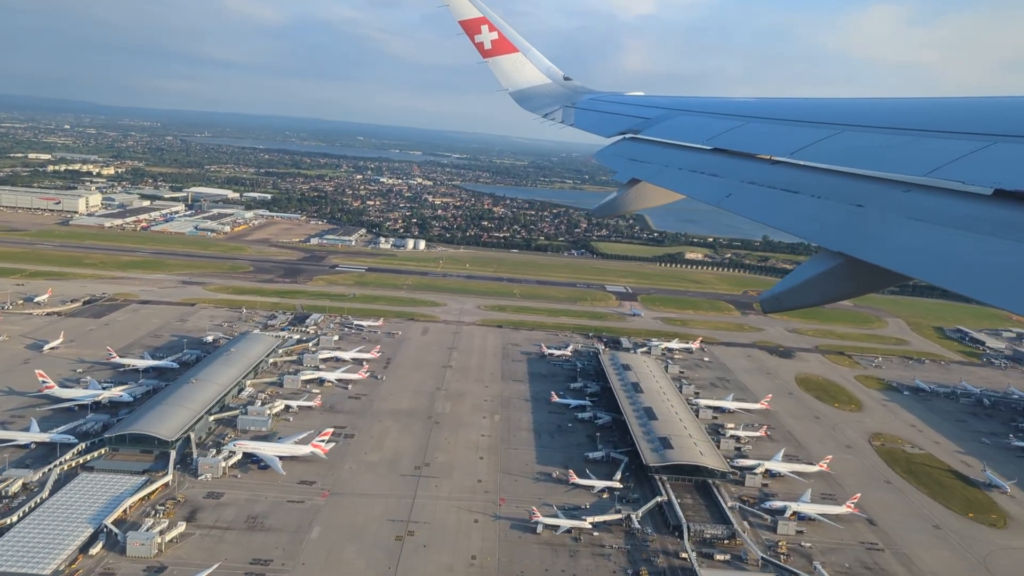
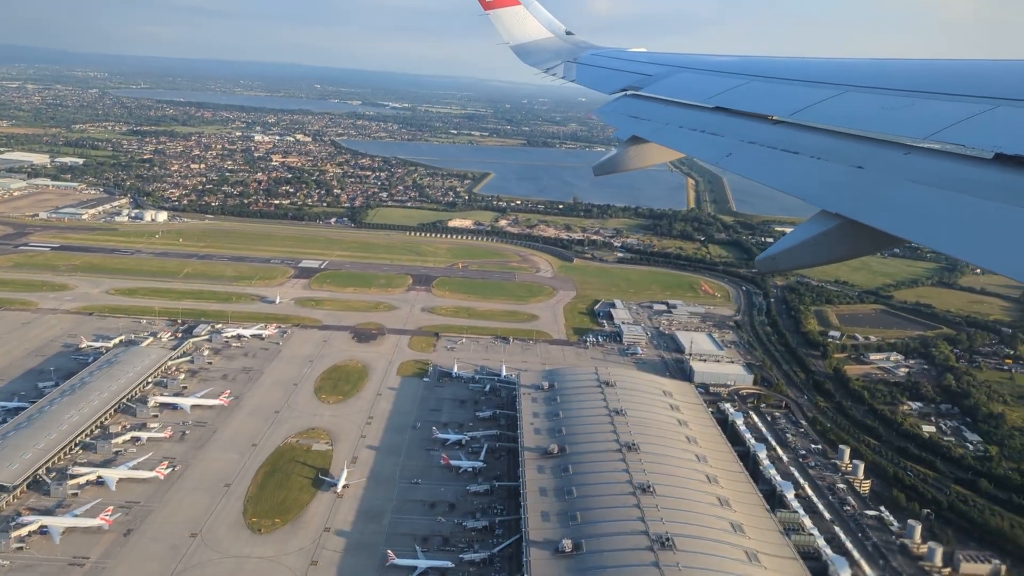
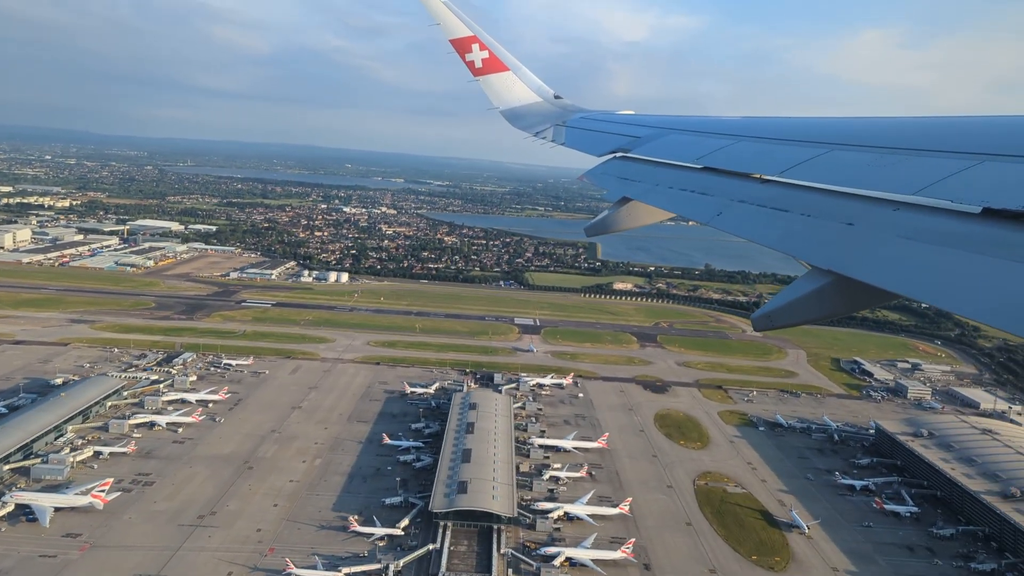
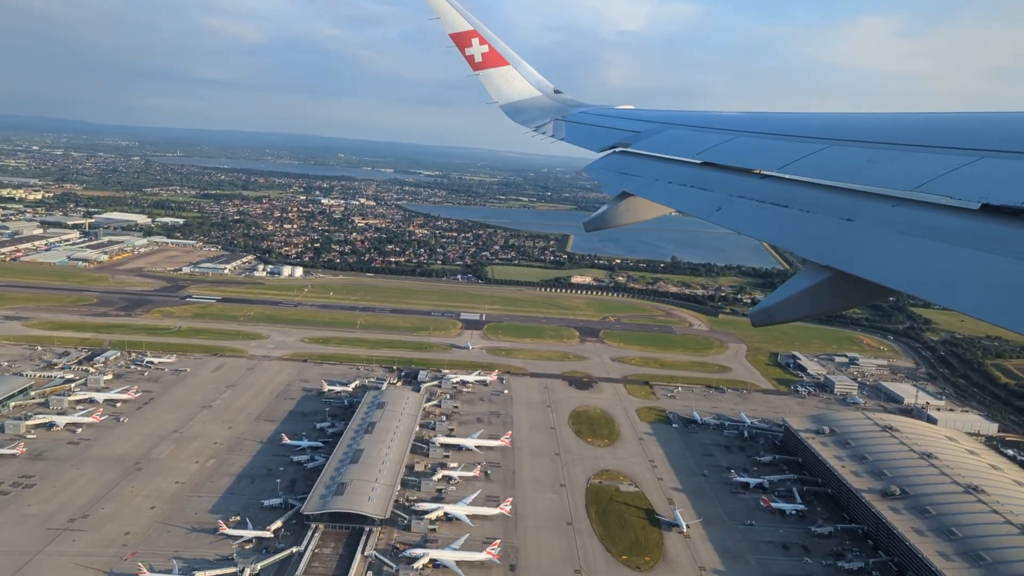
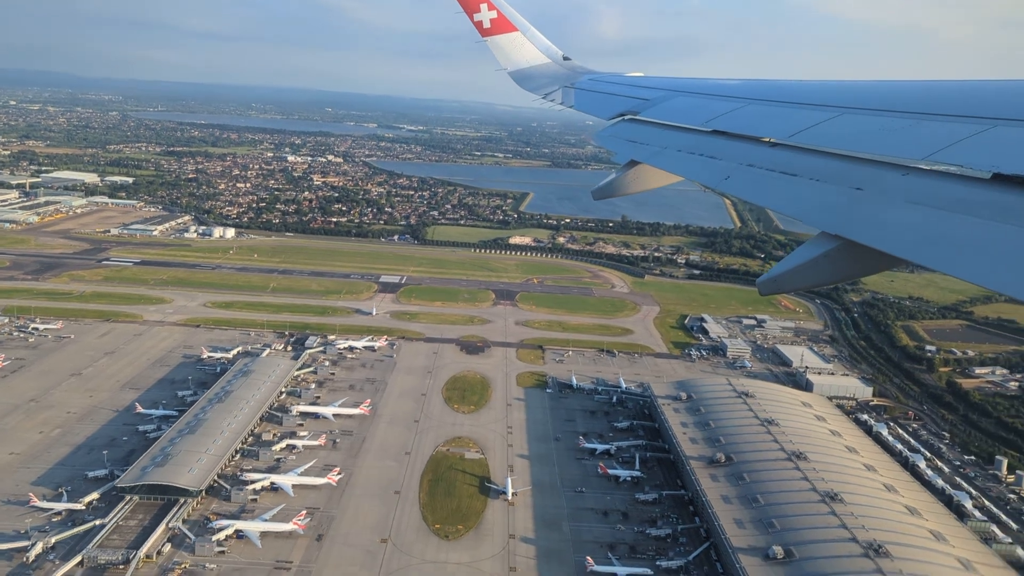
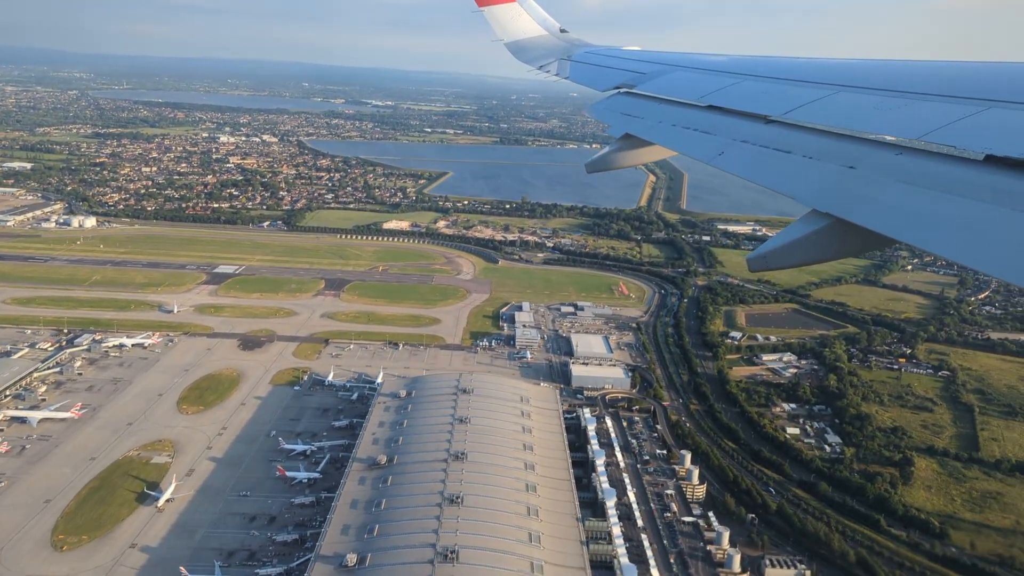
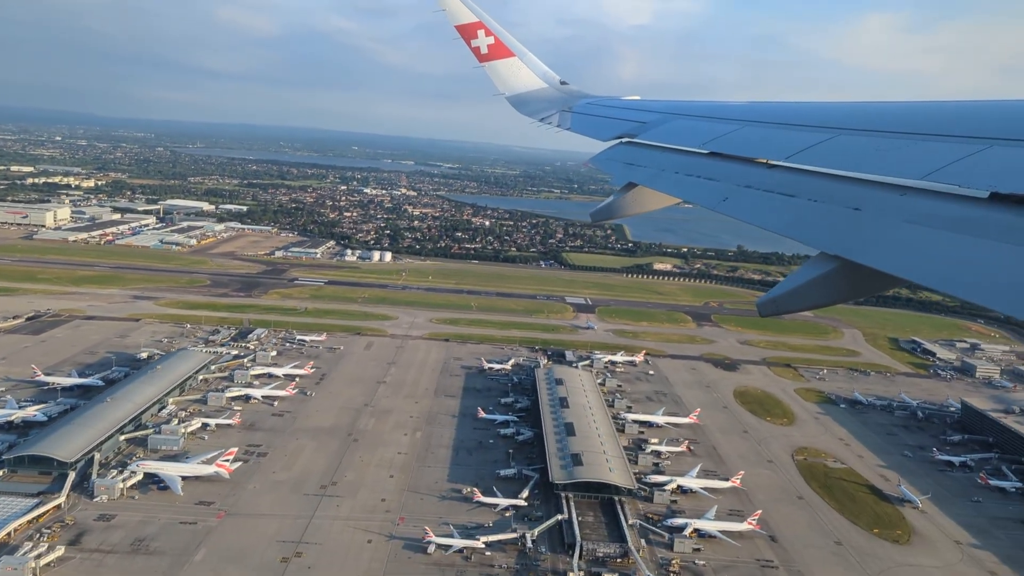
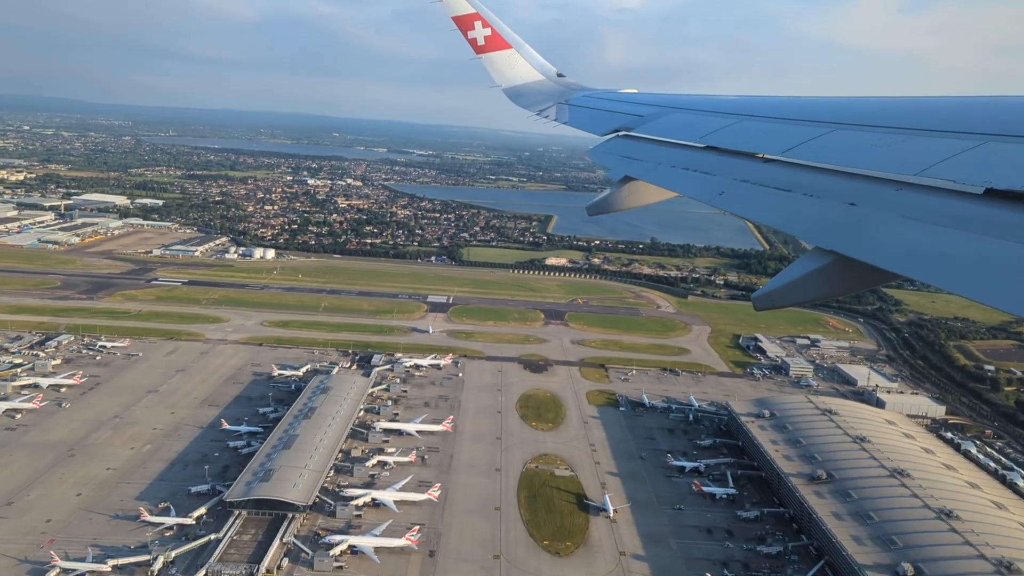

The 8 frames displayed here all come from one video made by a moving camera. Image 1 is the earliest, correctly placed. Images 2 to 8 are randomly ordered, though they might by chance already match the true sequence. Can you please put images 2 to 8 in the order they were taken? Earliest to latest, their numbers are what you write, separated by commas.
7, 3, 4, 8, 5, 2, 6
